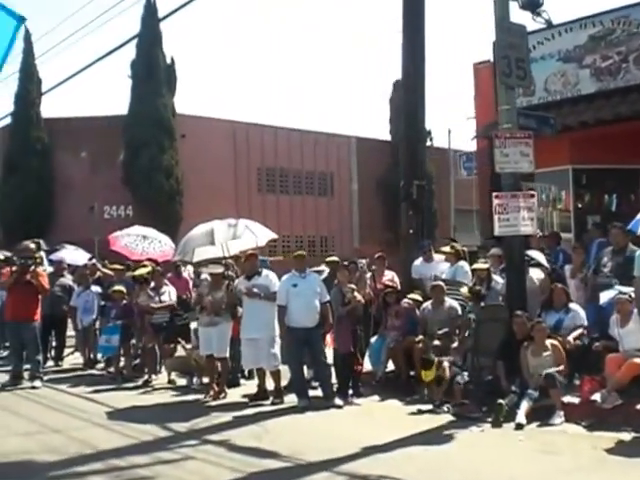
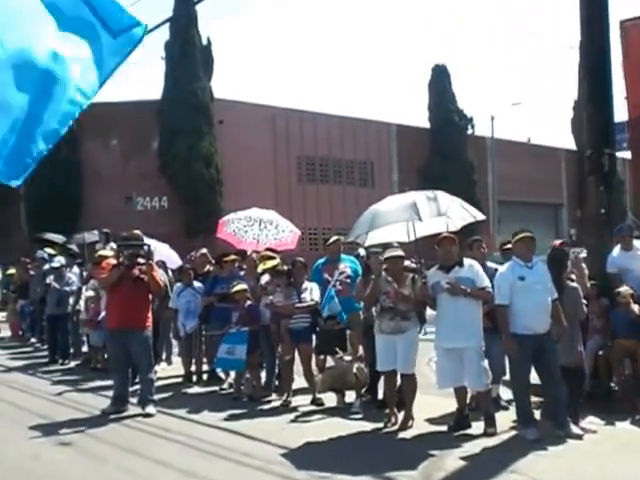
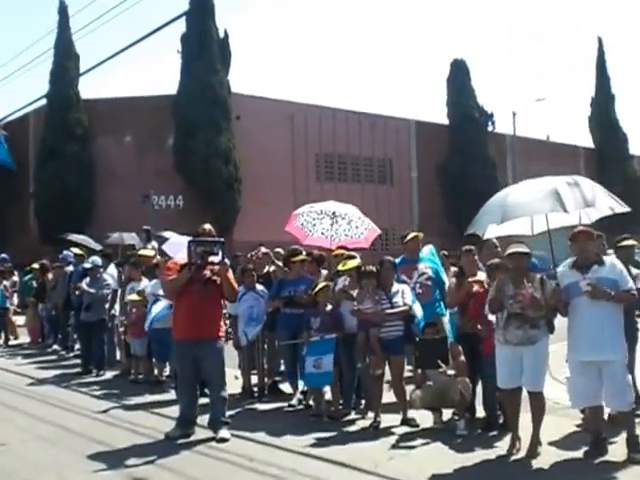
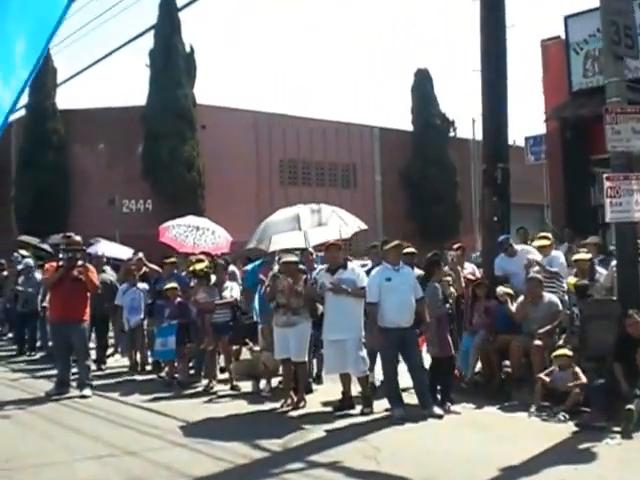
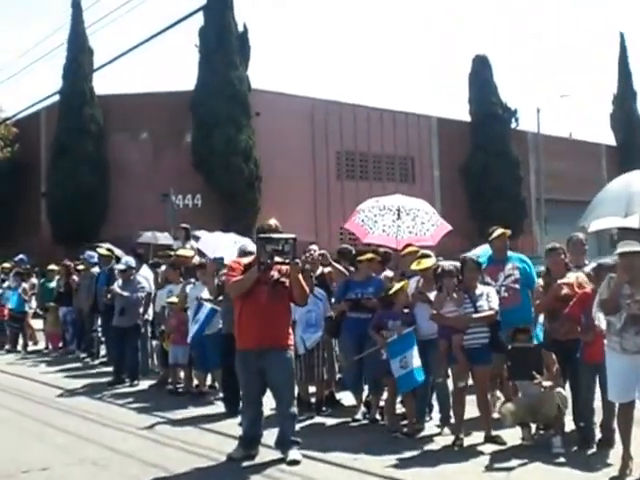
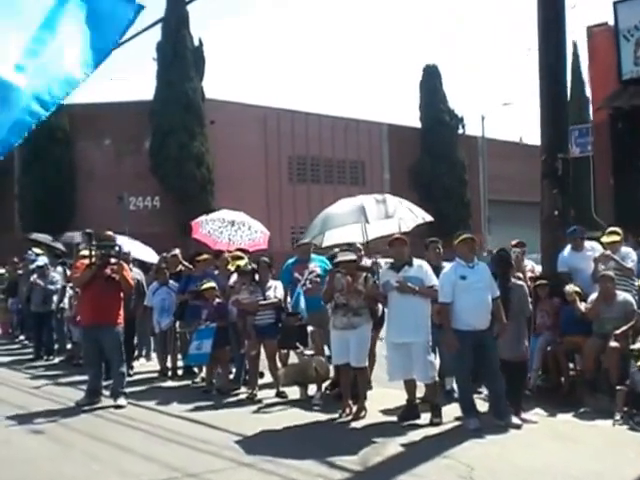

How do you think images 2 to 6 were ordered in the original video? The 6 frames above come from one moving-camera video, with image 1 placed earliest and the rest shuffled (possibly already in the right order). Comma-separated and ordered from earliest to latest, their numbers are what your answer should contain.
4, 6, 2, 3, 5
